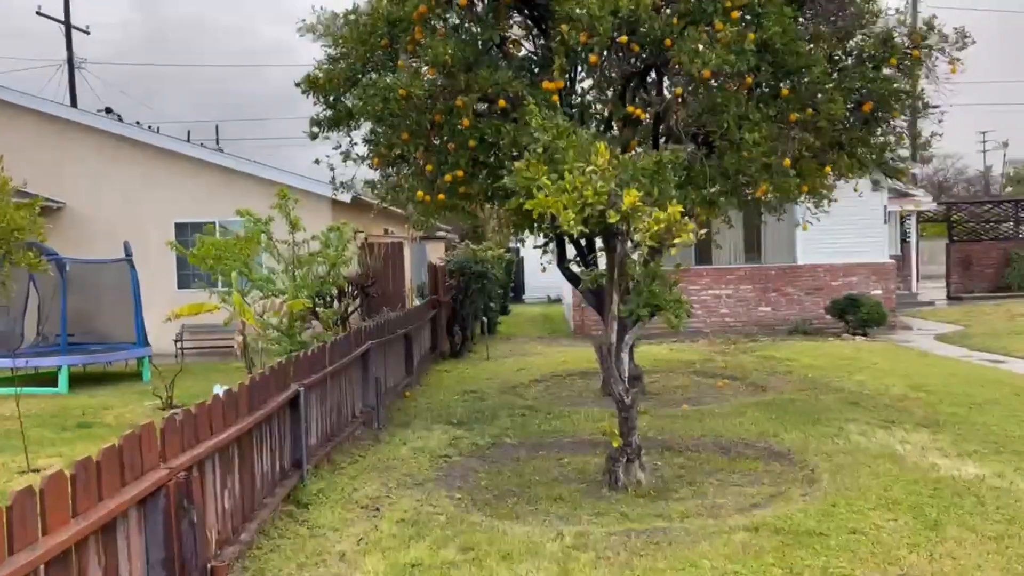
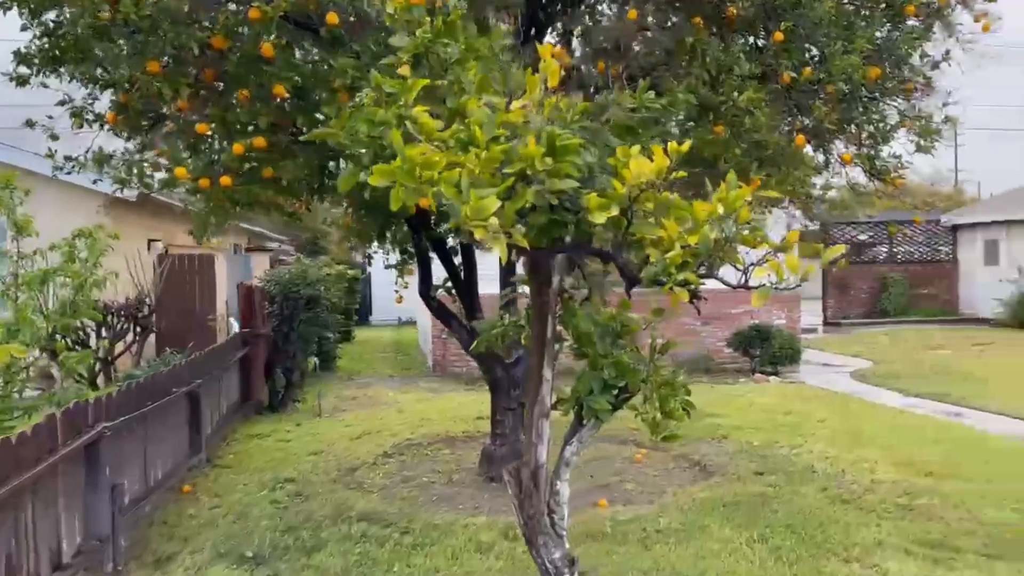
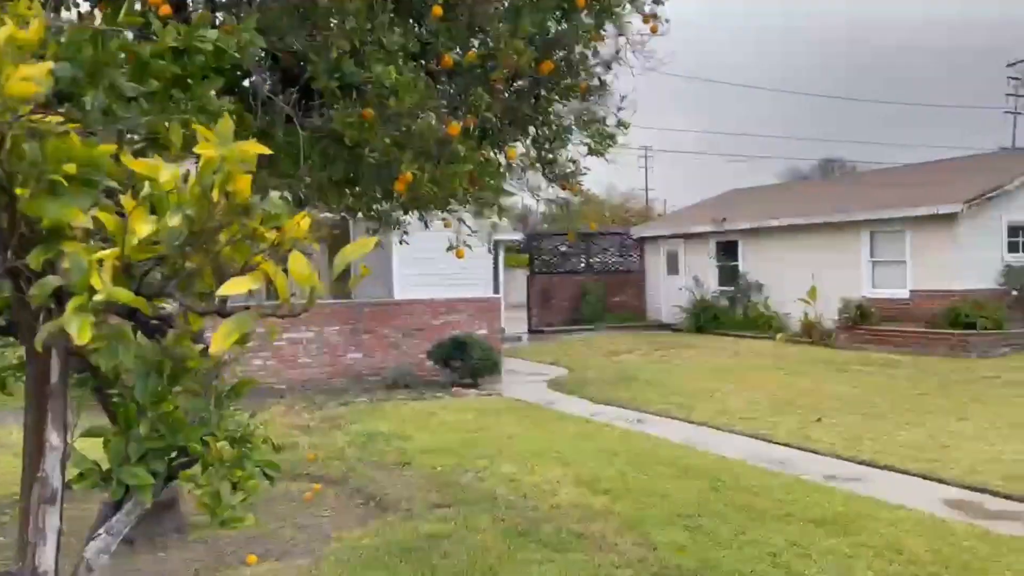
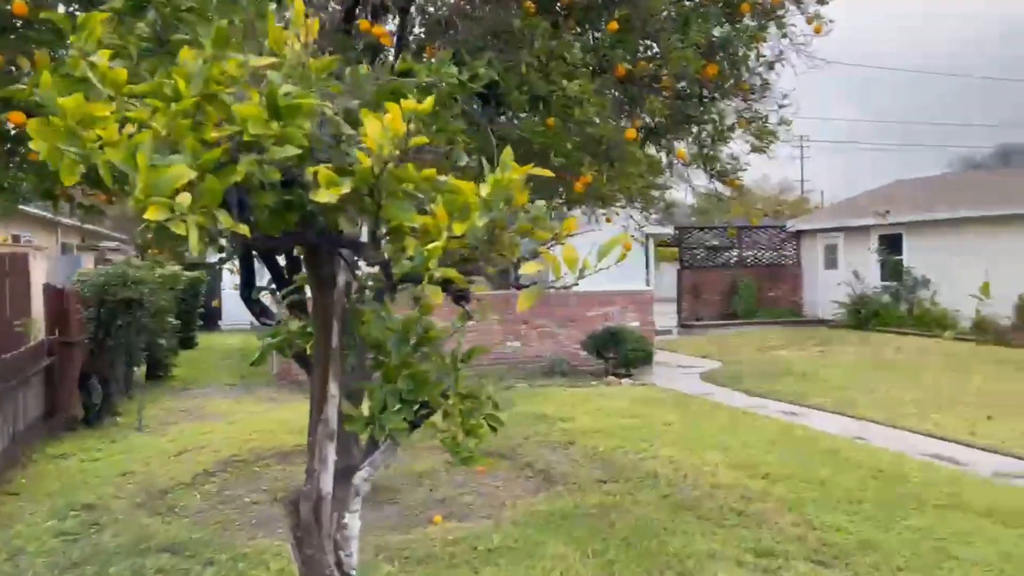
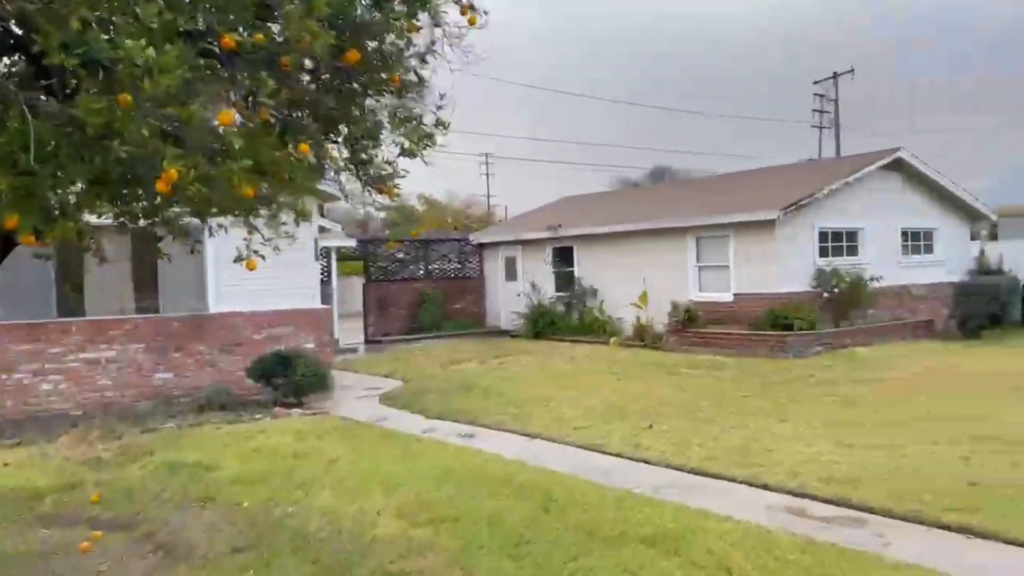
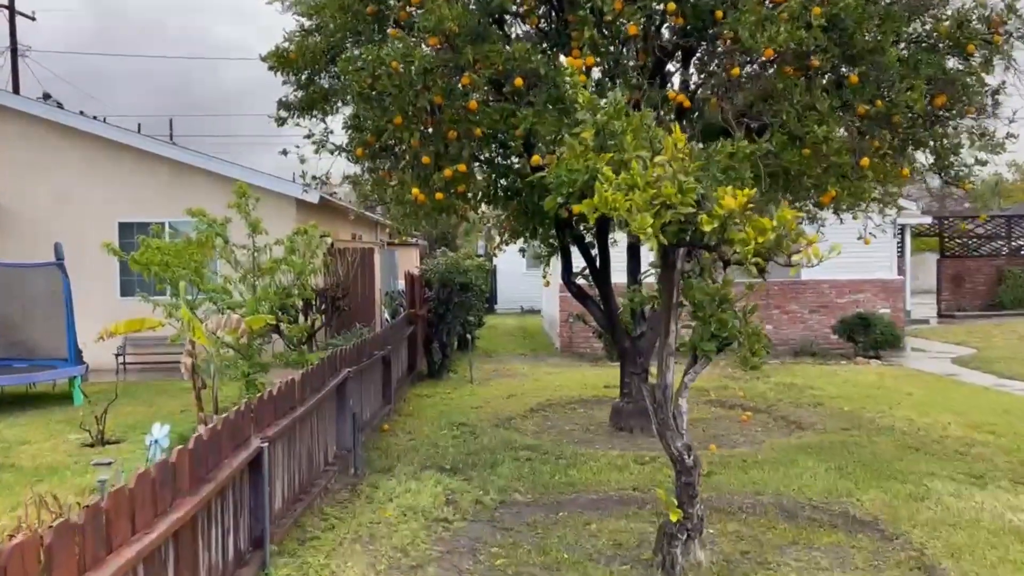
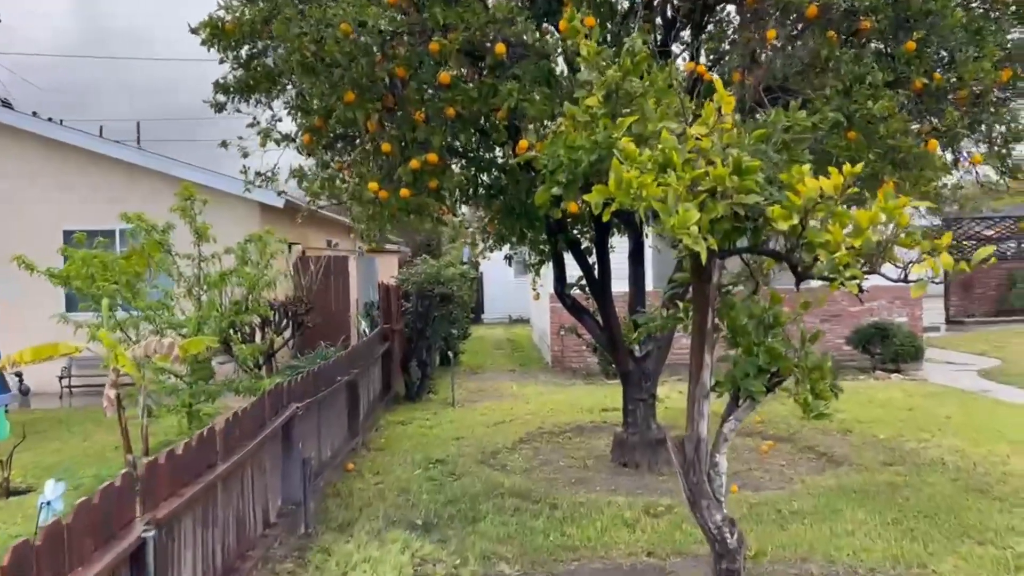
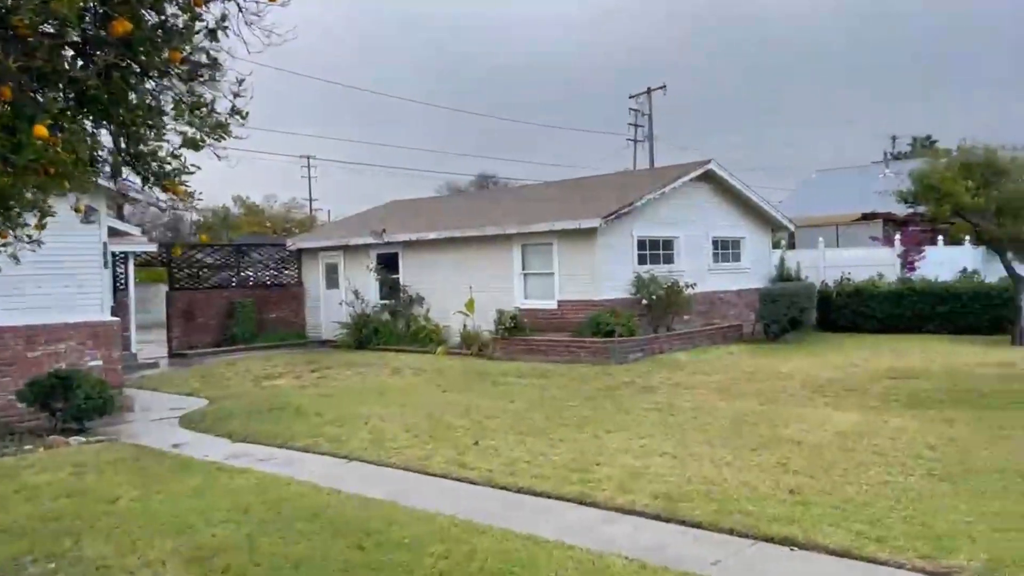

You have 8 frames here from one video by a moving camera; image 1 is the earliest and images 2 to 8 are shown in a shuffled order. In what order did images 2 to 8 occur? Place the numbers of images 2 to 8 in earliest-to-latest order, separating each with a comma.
6, 7, 2, 4, 3, 5, 8
